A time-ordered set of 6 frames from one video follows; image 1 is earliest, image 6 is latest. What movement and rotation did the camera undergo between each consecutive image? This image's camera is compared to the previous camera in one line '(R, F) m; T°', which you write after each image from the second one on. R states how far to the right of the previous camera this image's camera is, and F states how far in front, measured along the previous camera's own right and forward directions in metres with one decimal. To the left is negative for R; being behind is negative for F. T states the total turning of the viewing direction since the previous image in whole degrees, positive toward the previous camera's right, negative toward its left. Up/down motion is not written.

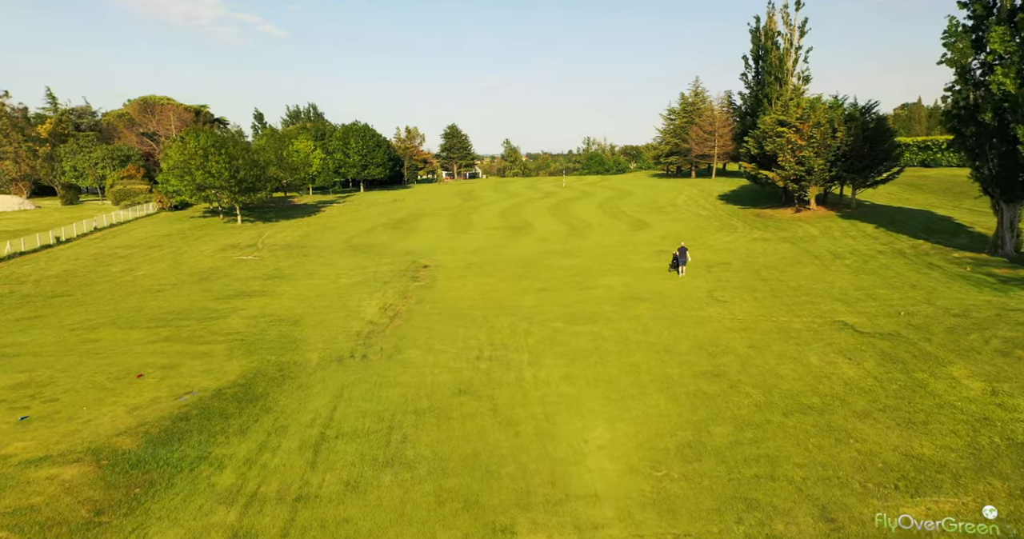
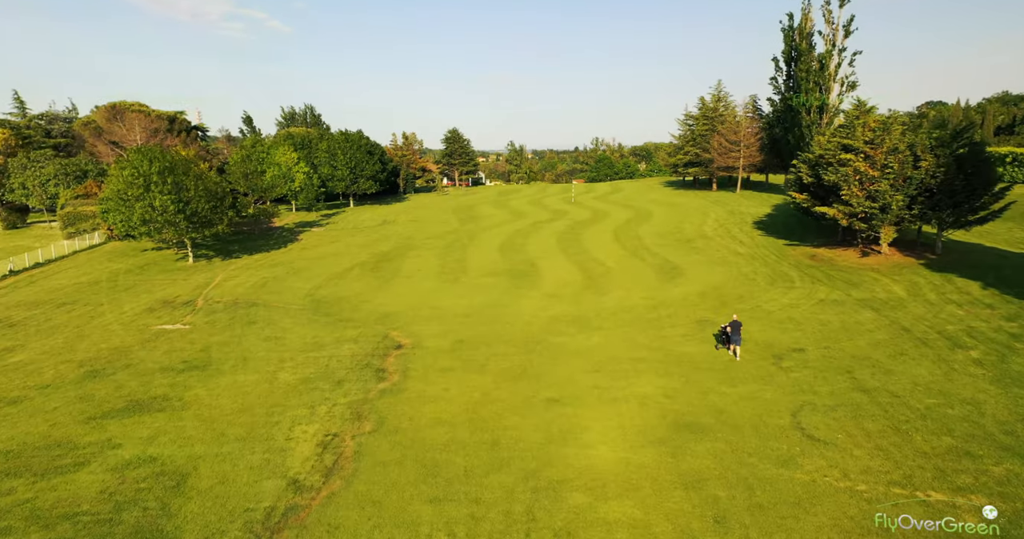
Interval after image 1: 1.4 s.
(+0.2, +6.6) m; -1°
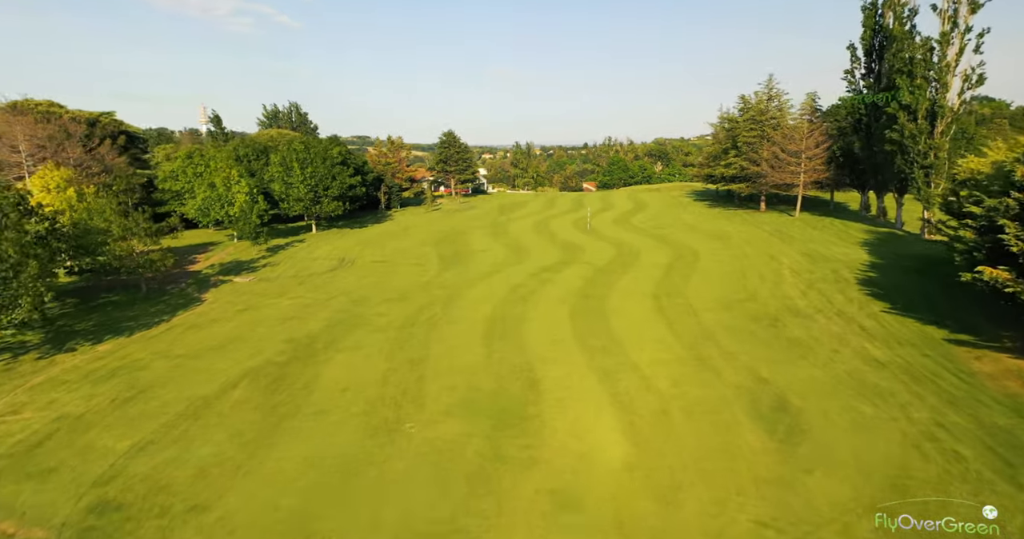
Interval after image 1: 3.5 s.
(+0.7, +13.7) m; -1°
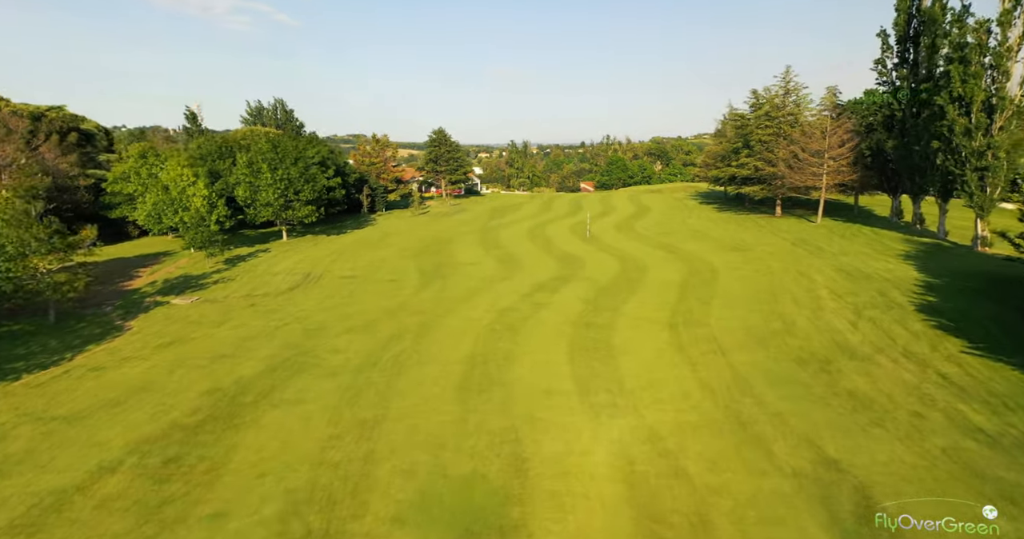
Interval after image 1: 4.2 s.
(+0.5, +5.4) m; 0°
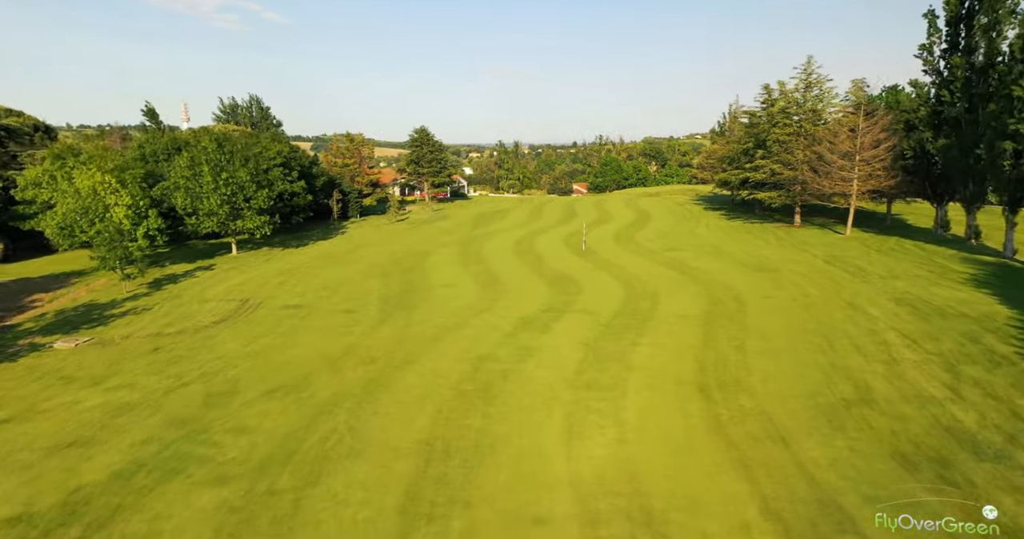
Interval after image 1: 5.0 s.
(+0.6, +6.8) m; +1°
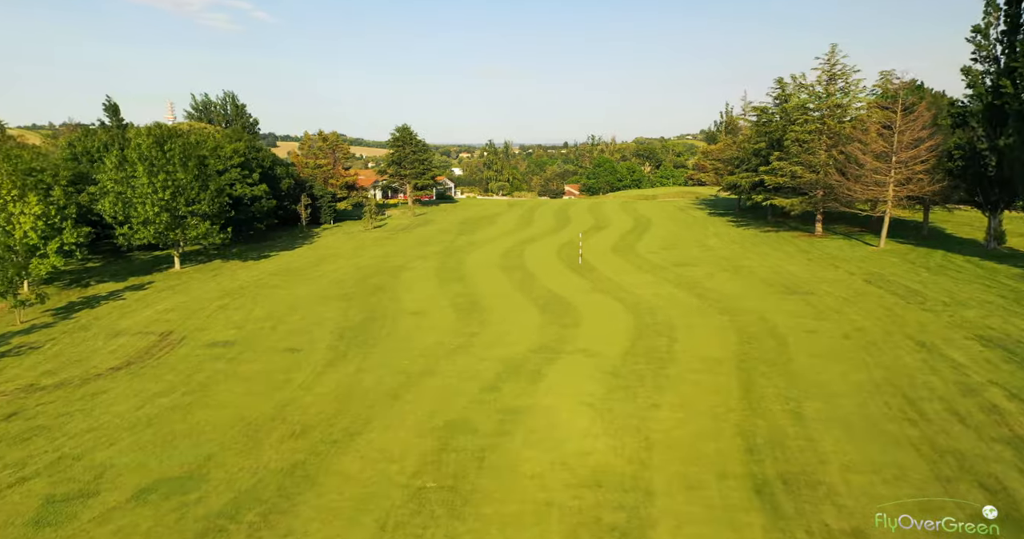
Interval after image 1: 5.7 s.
(+0.4, +5.9) m; +1°
